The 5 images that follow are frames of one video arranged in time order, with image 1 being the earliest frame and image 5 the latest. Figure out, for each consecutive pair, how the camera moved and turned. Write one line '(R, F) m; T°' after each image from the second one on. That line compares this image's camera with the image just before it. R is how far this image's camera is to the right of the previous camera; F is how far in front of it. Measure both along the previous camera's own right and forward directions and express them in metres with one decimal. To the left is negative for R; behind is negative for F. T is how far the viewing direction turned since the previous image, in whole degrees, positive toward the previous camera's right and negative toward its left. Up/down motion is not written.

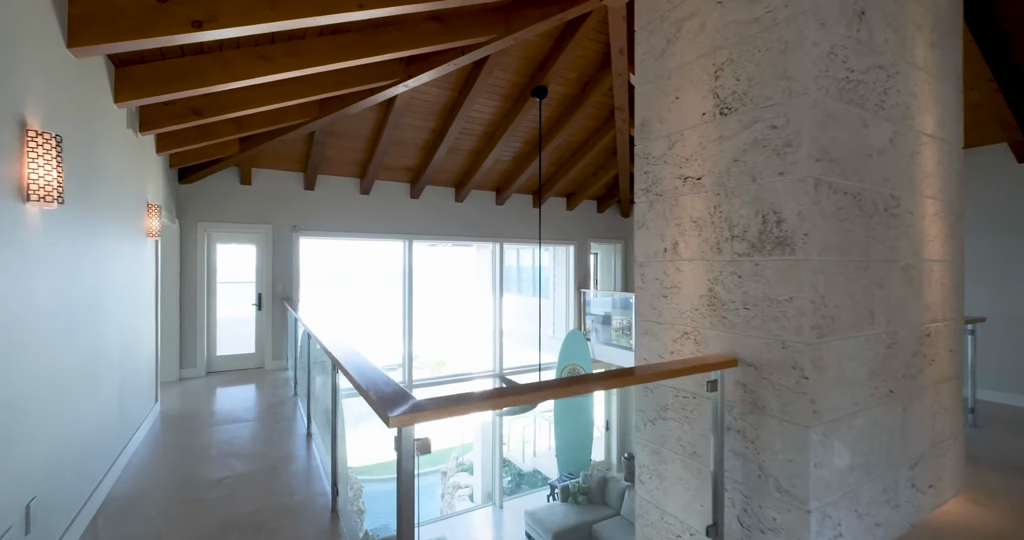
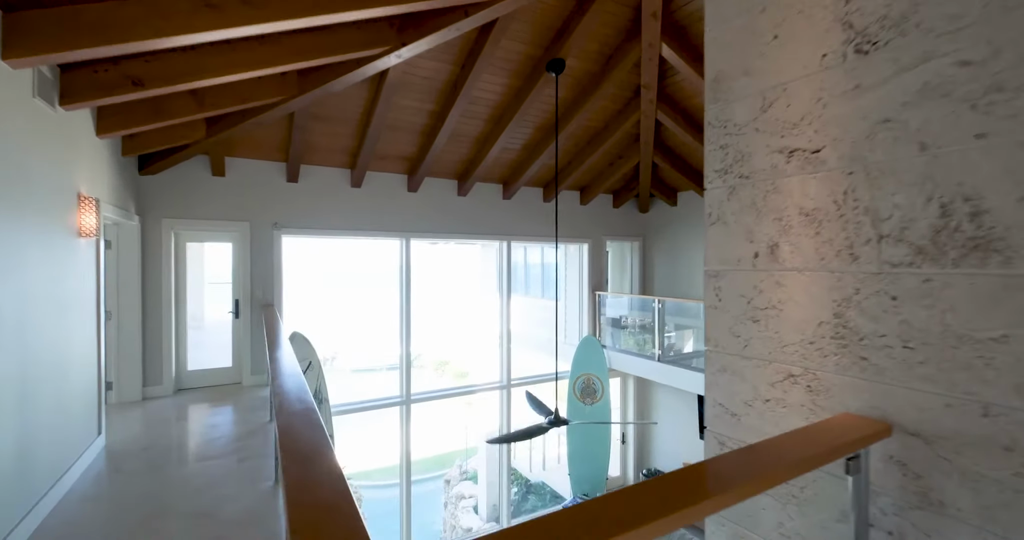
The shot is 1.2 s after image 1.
(-0.1, +0.7) m; 0°
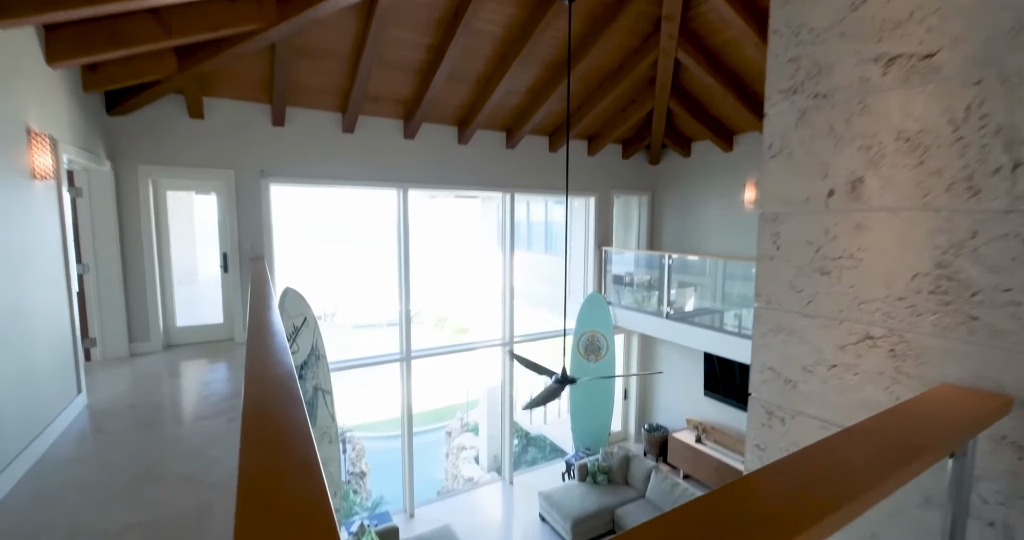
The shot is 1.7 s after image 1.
(-0.1, +0.3) m; 0°
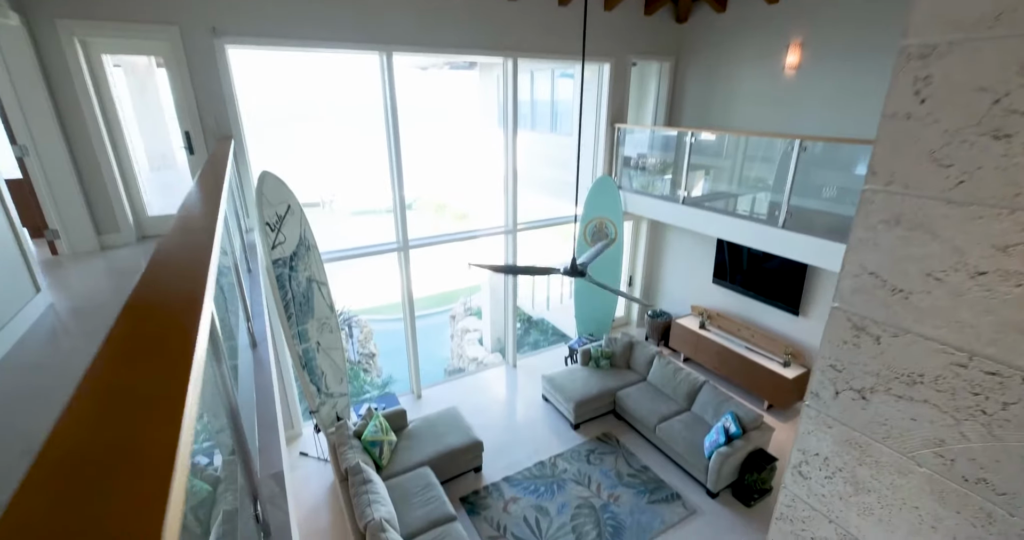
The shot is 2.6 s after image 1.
(0.0, +0.4) m; 0°
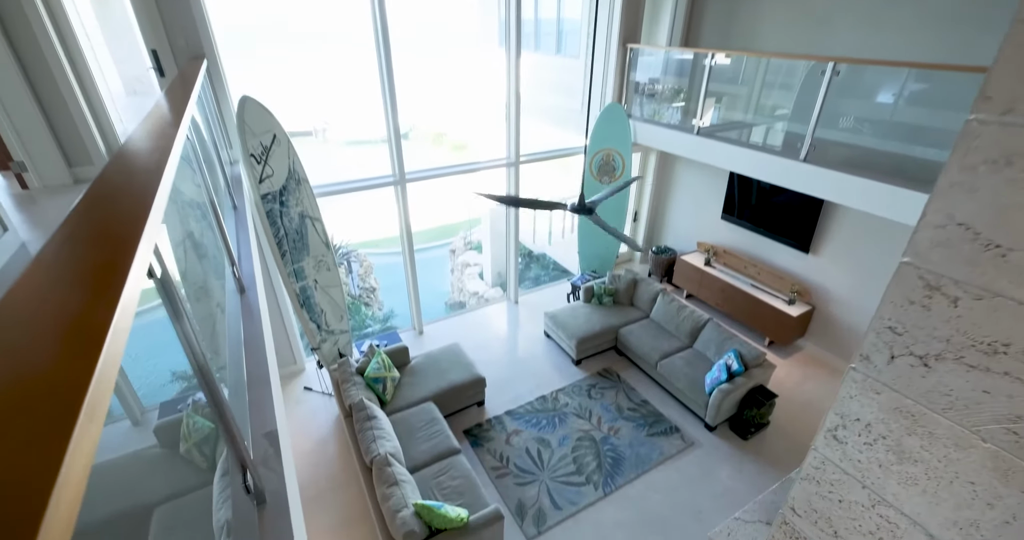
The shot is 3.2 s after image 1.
(0.0, +0.2) m; 0°
